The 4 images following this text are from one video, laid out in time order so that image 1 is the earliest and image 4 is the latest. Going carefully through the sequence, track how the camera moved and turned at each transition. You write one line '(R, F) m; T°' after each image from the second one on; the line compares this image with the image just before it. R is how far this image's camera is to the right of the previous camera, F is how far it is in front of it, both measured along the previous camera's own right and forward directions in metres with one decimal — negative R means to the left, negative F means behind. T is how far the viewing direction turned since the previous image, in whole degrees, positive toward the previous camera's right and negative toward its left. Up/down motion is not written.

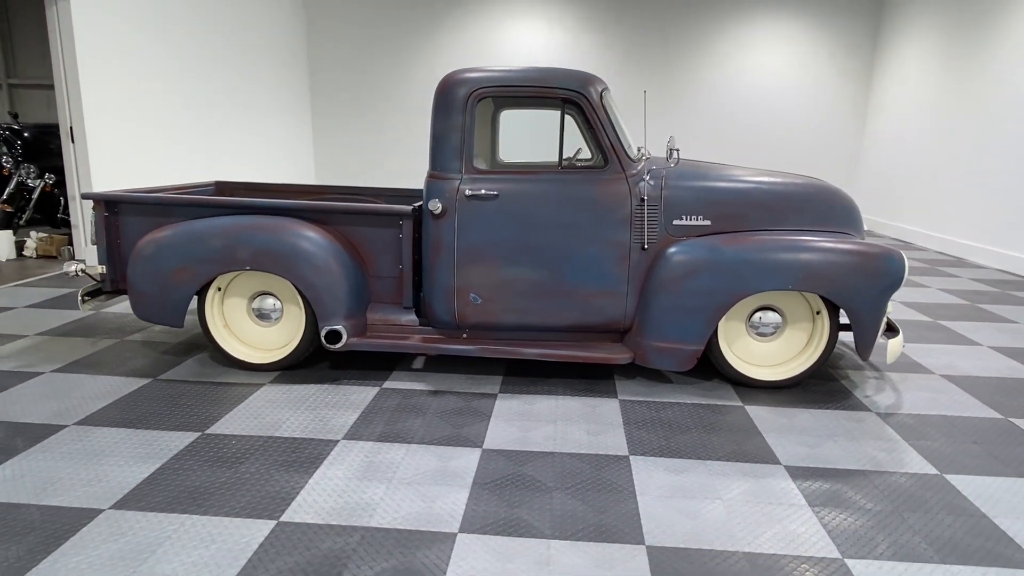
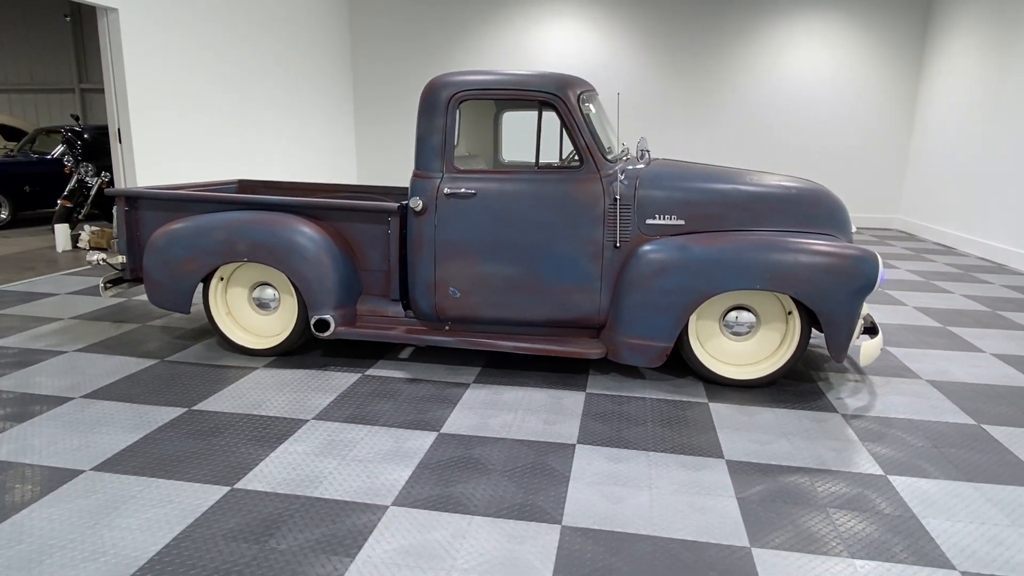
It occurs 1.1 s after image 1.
(+0.4, -0.1) m; -5°
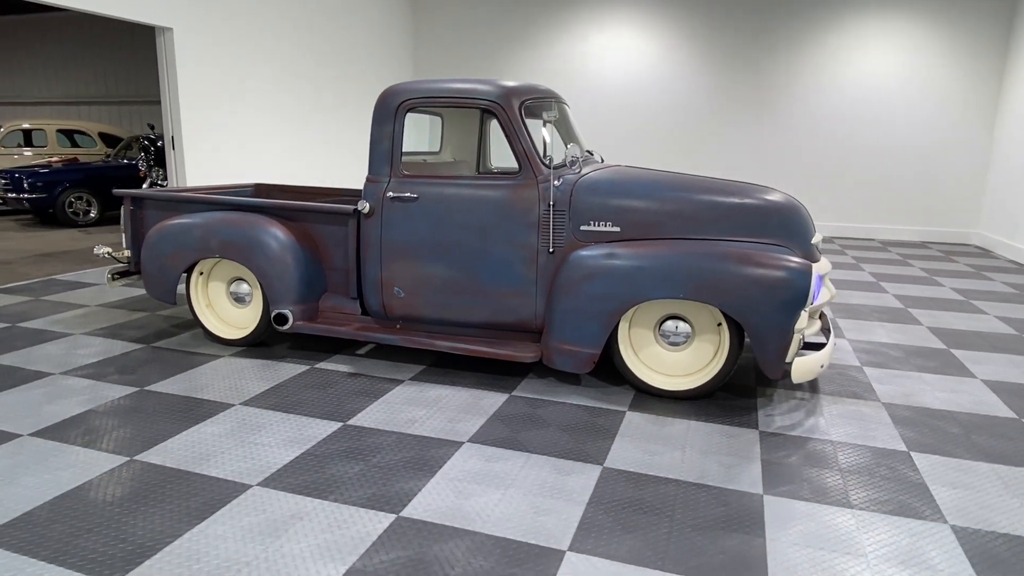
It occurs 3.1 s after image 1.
(+0.7, 0.0) m; -8°
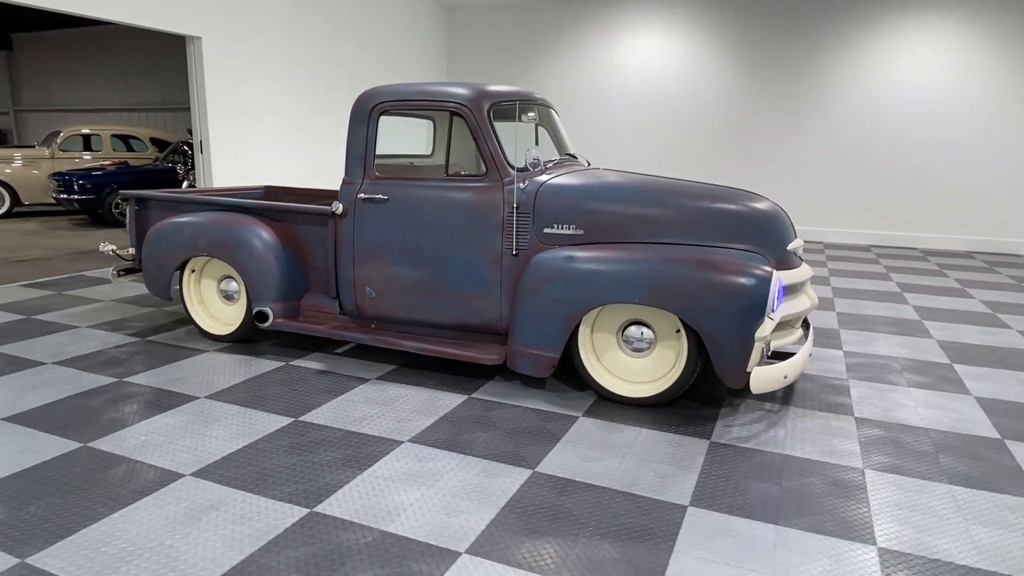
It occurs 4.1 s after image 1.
(+0.4, 0.0) m; -5°
